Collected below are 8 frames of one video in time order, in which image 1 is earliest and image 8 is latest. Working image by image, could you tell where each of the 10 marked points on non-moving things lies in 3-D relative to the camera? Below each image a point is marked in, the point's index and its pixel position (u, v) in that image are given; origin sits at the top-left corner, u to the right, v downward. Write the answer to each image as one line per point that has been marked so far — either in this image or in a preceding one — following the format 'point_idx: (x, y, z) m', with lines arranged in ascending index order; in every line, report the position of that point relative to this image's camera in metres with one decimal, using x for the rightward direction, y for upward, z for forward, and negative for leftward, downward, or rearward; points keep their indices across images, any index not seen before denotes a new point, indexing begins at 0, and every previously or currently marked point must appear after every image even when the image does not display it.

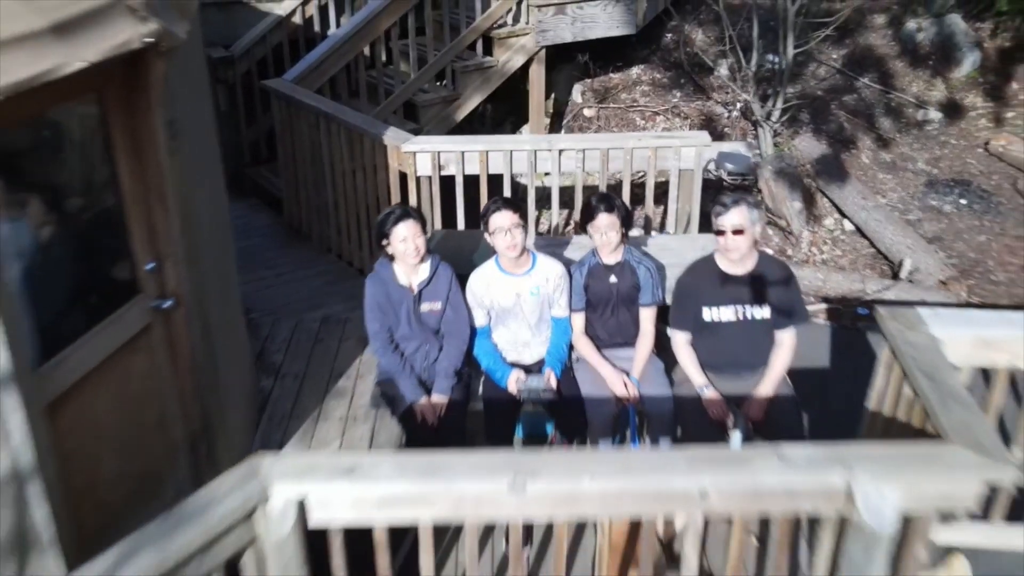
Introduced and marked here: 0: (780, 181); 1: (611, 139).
0: (+1.6, +0.6, +4.1) m
1: (+0.4, +0.7, +3.2) m
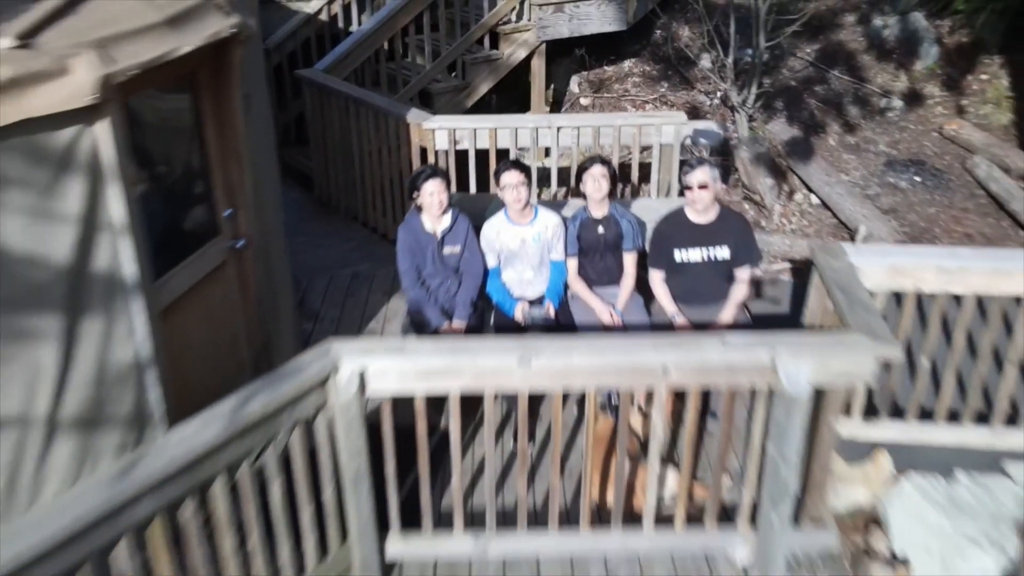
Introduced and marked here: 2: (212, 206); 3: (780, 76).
0: (+1.6, +0.8, +4.7) m
1: (+0.5, +0.9, +3.7) m
2: (-1.1, +0.3, +2.8) m
3: (+2.1, +1.7, +5.7) m
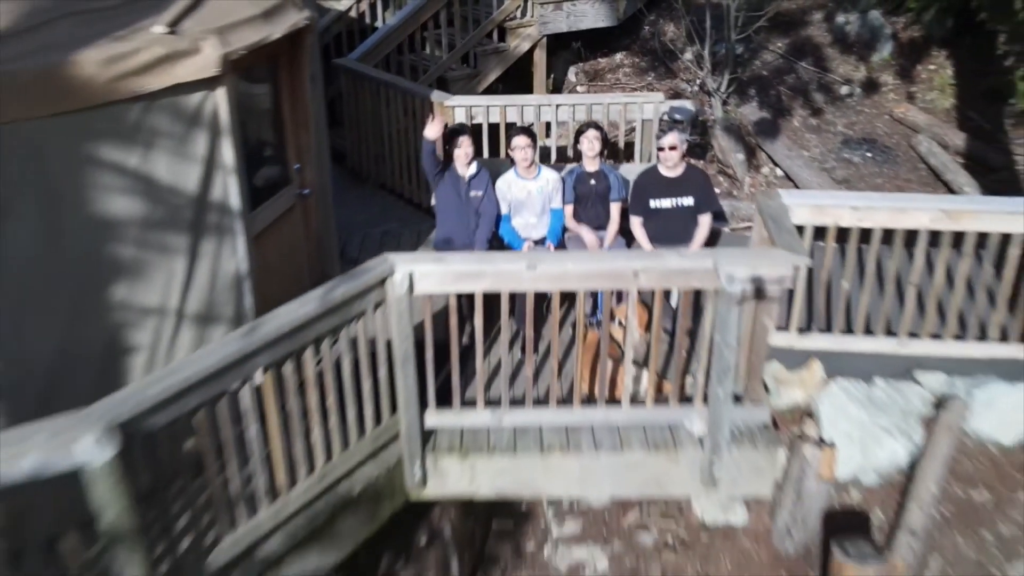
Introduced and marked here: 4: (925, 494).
0: (+1.6, +1.1, +5.4) m
1: (+0.5, +1.2, +4.5) m
2: (-1.1, +0.6, +3.6) m
3: (+2.1, +2.0, +6.4) m
4: (+2.0, -1.0, +3.5) m
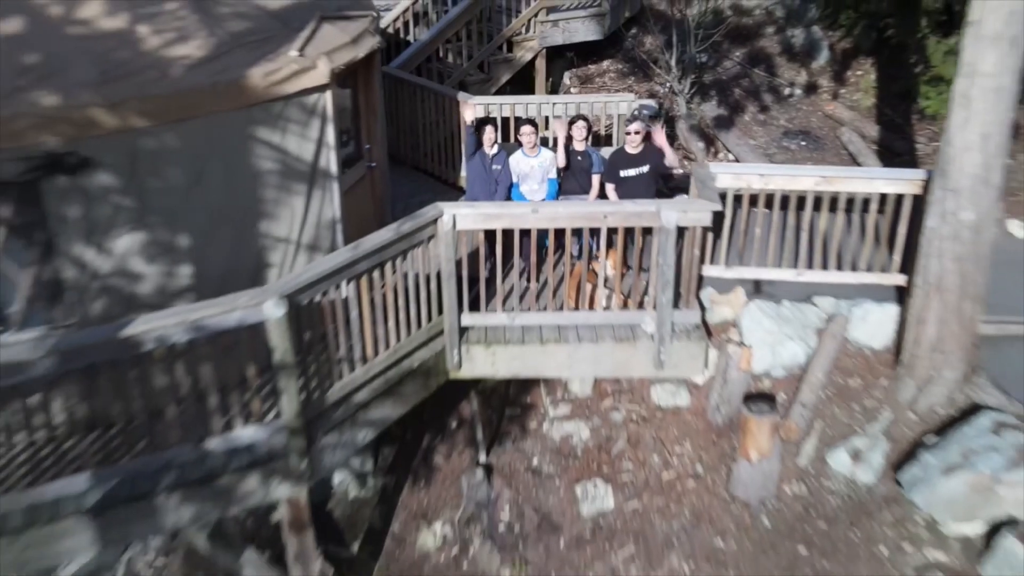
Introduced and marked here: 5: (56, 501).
0: (+1.7, +1.5, +6.8) m
1: (+0.6, +1.5, +5.9) m
2: (-1.0, +1.0, +5.0) m
3: (+2.2, +2.3, +7.8) m
4: (+2.1, -0.6, +4.9) m
5: (-2.2, -1.0, +3.5) m
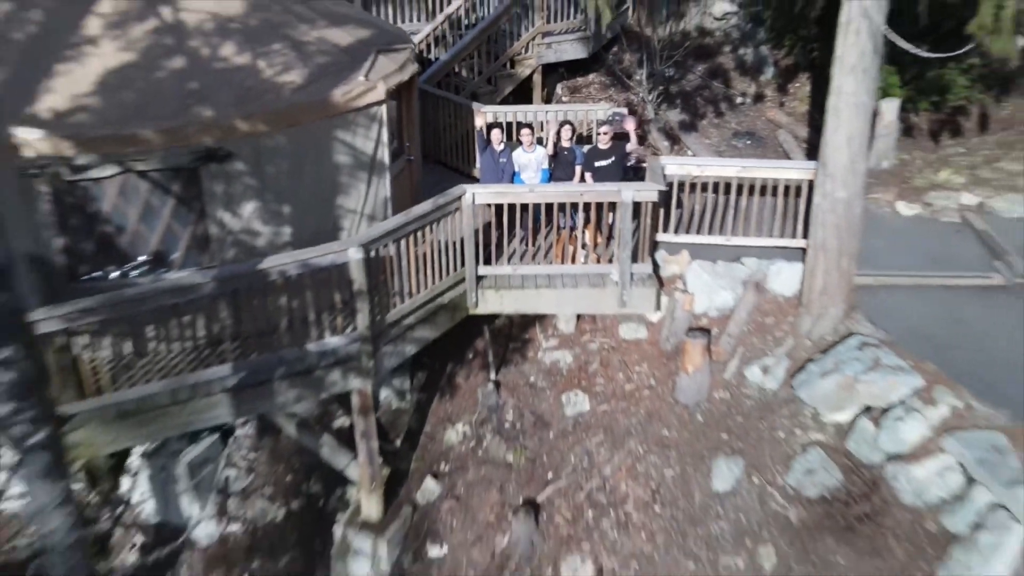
0: (+1.7, +1.8, +8.5) m
1: (+0.6, +1.9, +7.6) m
2: (-1.0, +1.4, +6.7) m
3: (+2.2, +2.7, +9.5) m
4: (+2.1, -0.3, +6.6) m
5: (-2.2, -0.7, +5.2) m
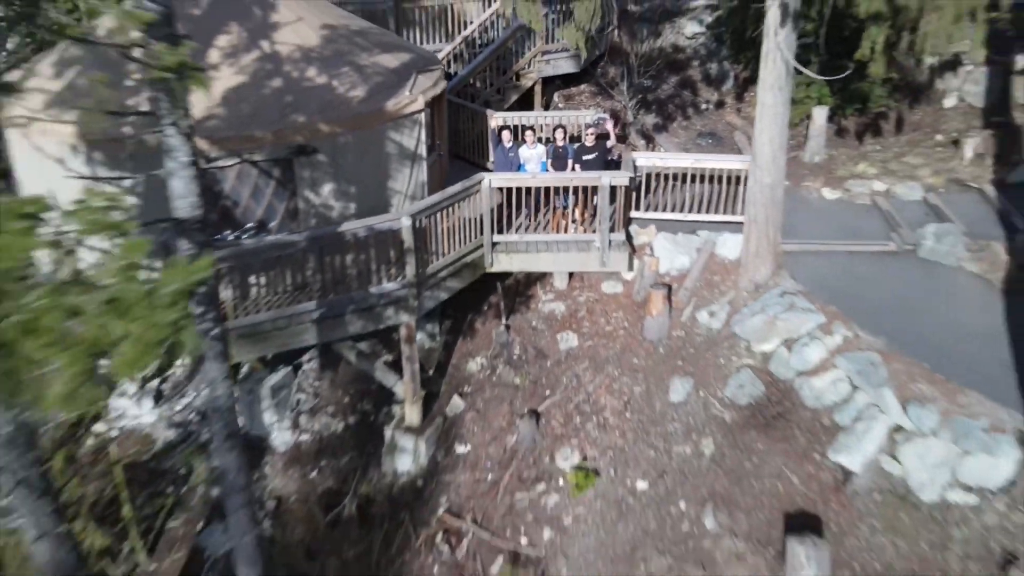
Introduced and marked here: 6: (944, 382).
0: (+1.8, +2.2, +10.5) m
1: (+0.7, +2.3, +9.6) m
2: (-0.9, +1.8, +8.7) m
3: (+2.3, +3.1, +11.5) m
4: (+2.2, +0.1, +8.6) m
5: (-2.1, -0.3, +7.1) m
6: (+4.2, -0.9, +7.1) m
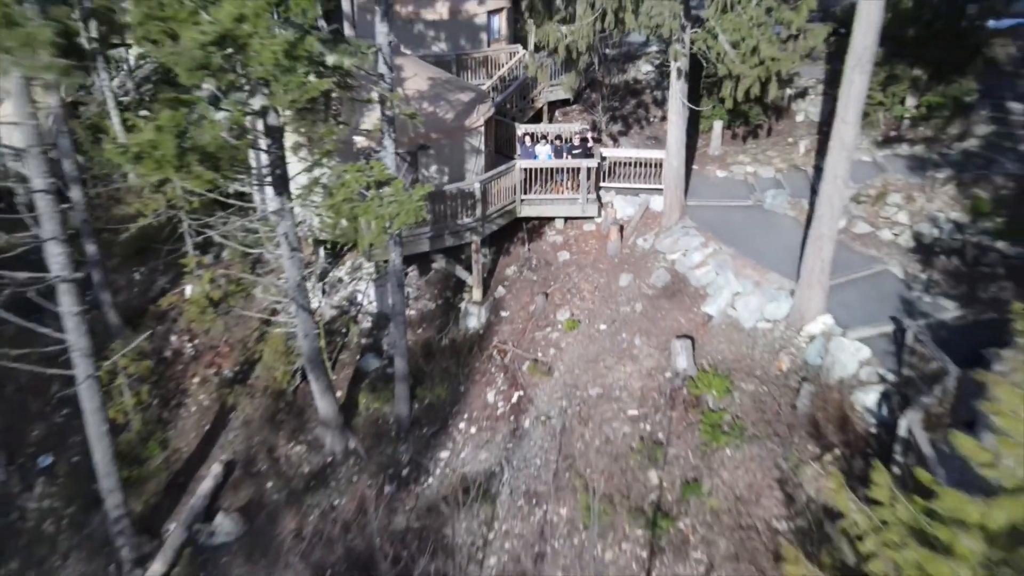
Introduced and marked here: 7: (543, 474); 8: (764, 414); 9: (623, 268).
0: (+2.2, +3.5, +16.8) m
1: (+1.1, +3.6, +15.9) m
2: (-0.5, +3.0, +15.0) m
3: (+2.7, +4.4, +17.8) m
4: (+2.6, +1.4, +14.9) m
5: (-1.7, +1.0, +13.4) m
6: (+4.6, +0.4, +13.4) m
7: (+0.5, -3.0, +11.8) m
8: (+4.0, -2.0, +11.5) m
9: (+2.2, +0.3, +14.3) m
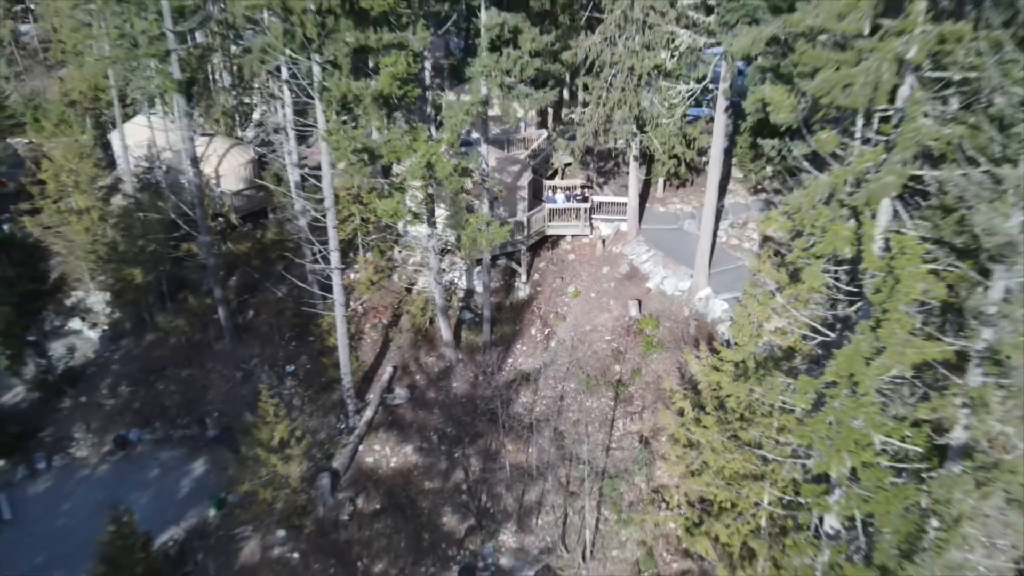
0: (+3.3, +4.0, +28.3) m
1: (+2.2, +4.1, +27.4) m
2: (+0.6, +3.5, +26.5) m
3: (+3.8, +4.9, +29.3) m
4: (+3.7, +1.9, +26.5) m
5: (-0.6, +1.5, +25.0) m
6: (+5.7, +0.8, +24.9) m
7: (+1.6, -2.5, +23.3) m
8: (+5.1, -1.5, +23.1) m
9: (+3.3, +0.8, +25.8) m
